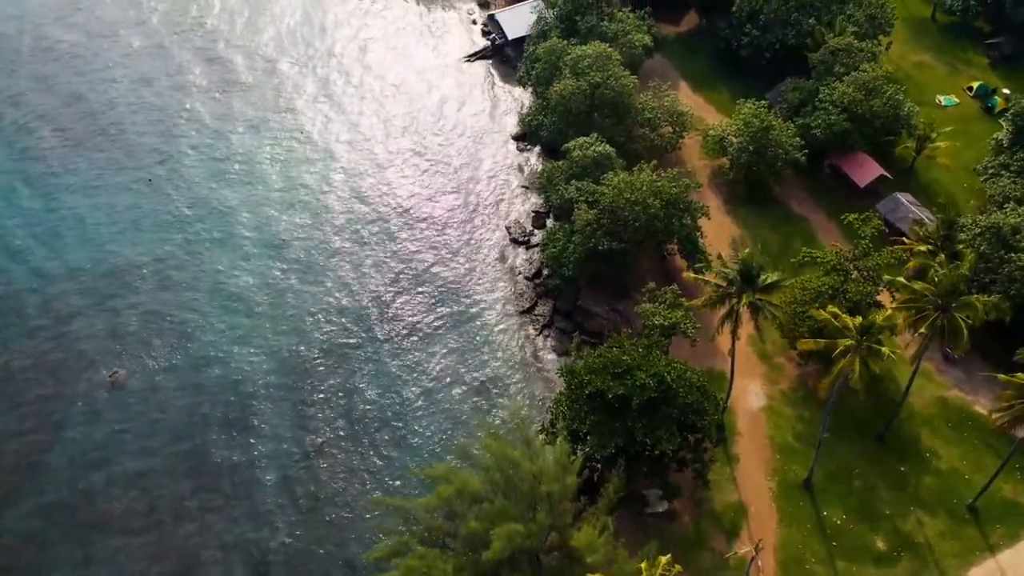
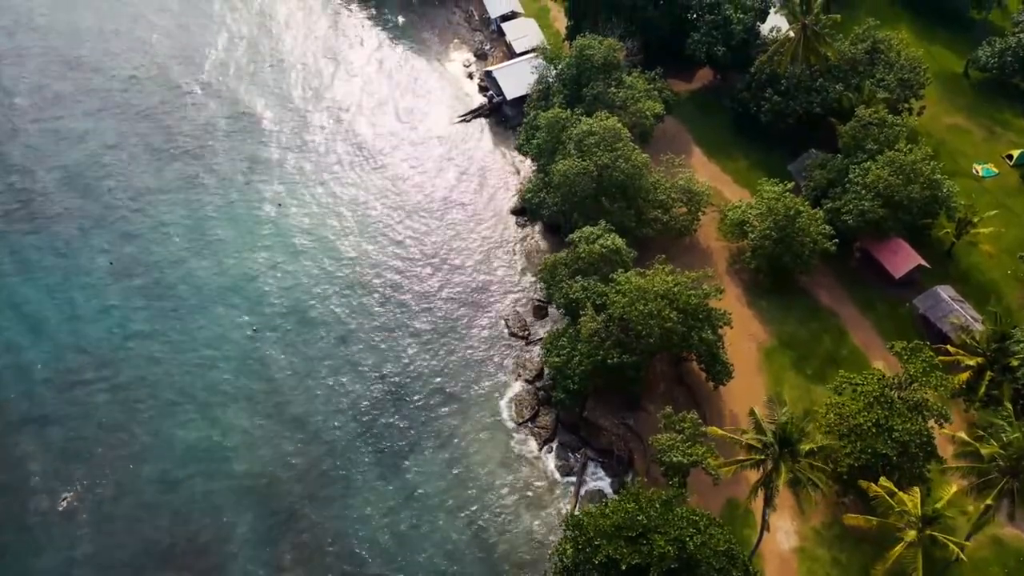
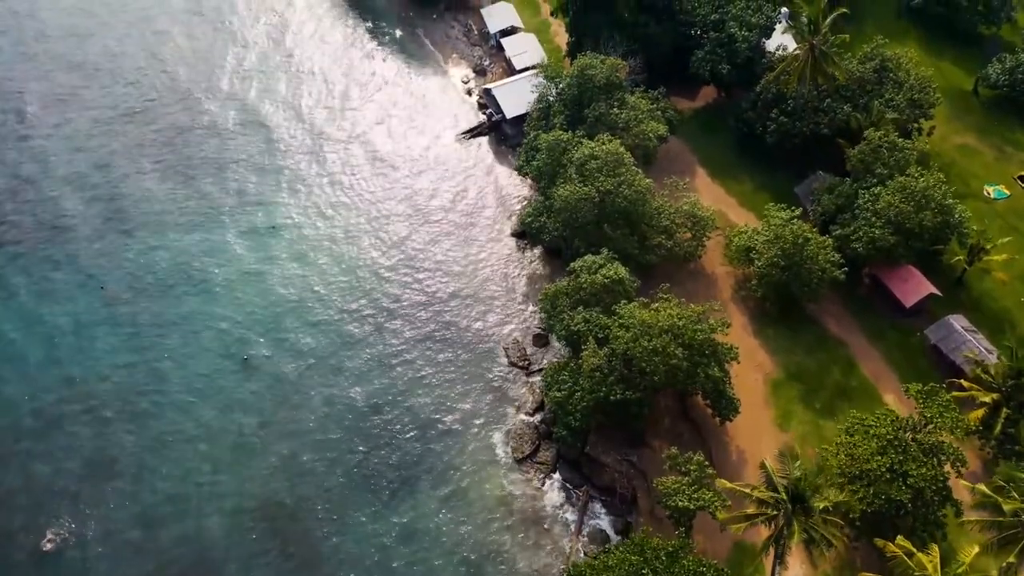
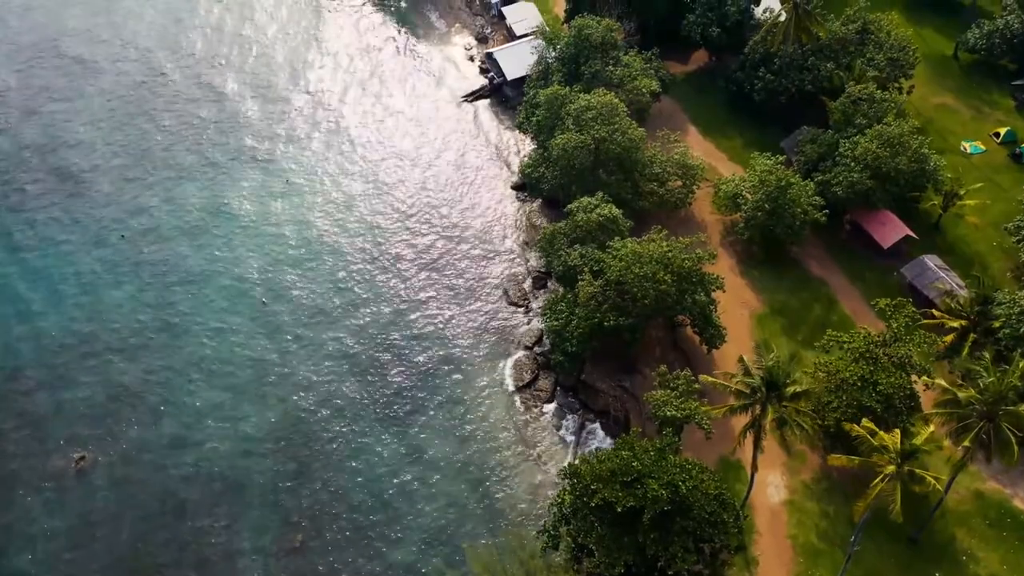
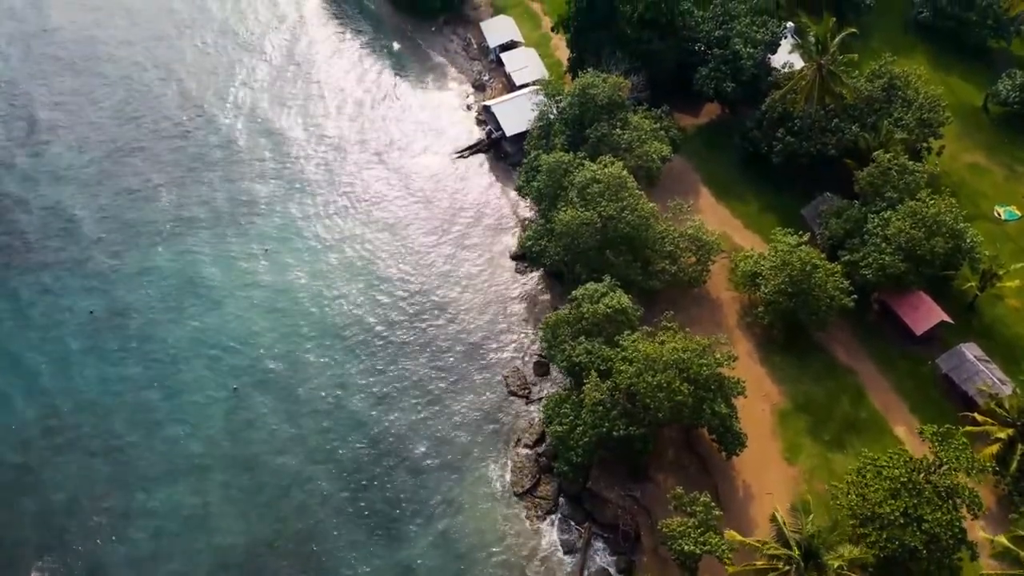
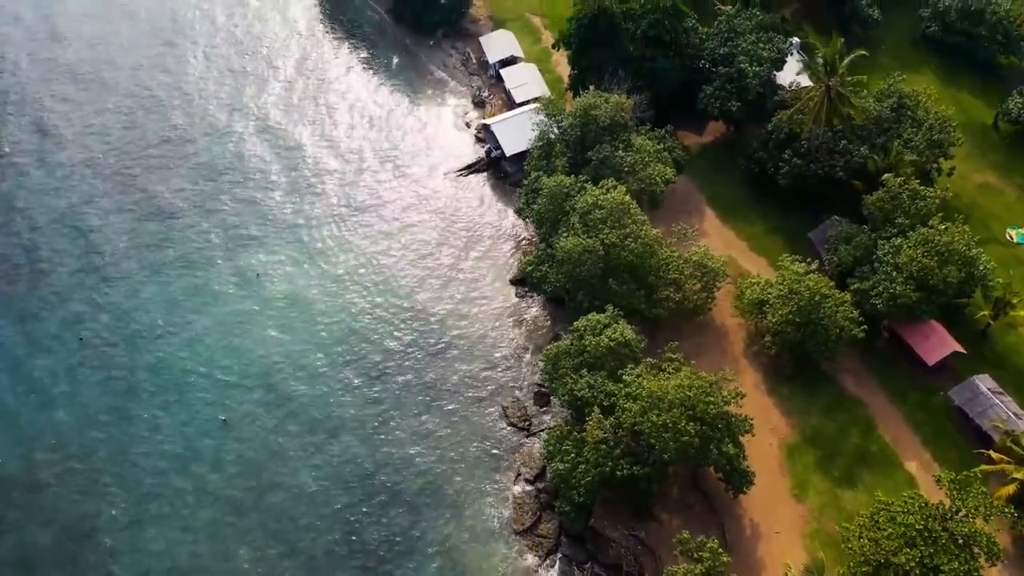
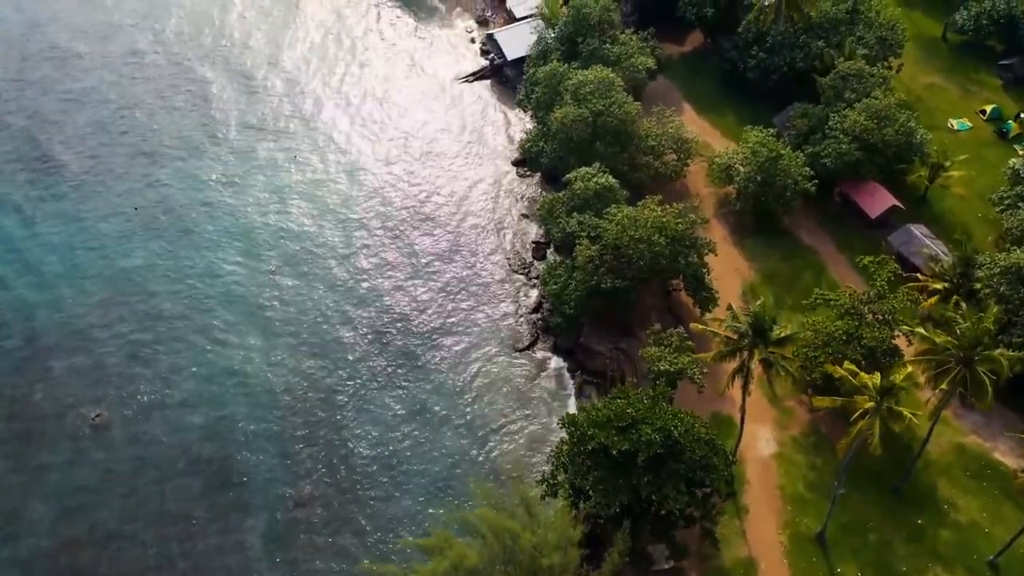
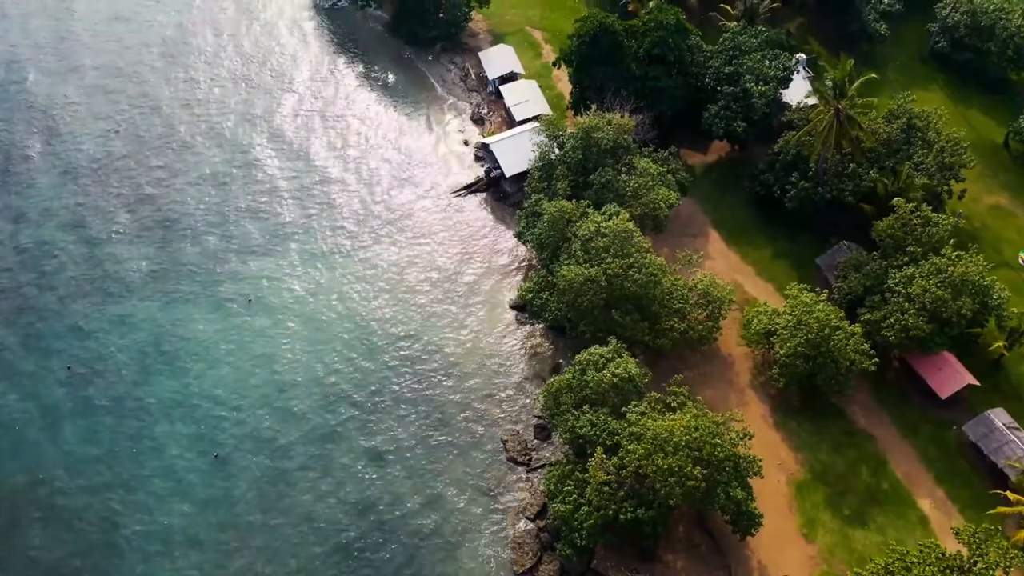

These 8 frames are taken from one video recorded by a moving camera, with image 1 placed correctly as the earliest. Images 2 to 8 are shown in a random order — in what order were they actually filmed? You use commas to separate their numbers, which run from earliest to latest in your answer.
7, 4, 2, 3, 5, 6, 8
